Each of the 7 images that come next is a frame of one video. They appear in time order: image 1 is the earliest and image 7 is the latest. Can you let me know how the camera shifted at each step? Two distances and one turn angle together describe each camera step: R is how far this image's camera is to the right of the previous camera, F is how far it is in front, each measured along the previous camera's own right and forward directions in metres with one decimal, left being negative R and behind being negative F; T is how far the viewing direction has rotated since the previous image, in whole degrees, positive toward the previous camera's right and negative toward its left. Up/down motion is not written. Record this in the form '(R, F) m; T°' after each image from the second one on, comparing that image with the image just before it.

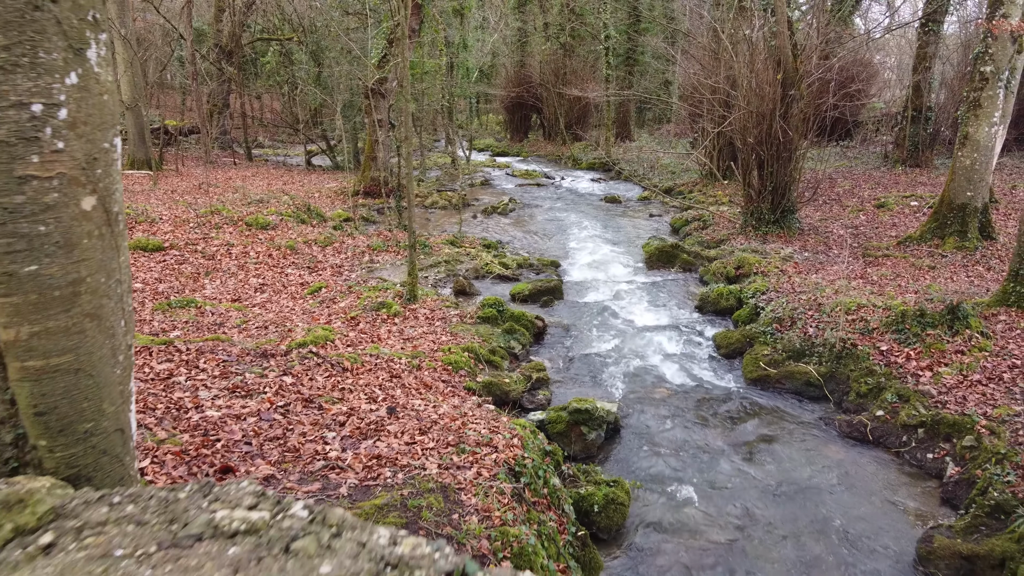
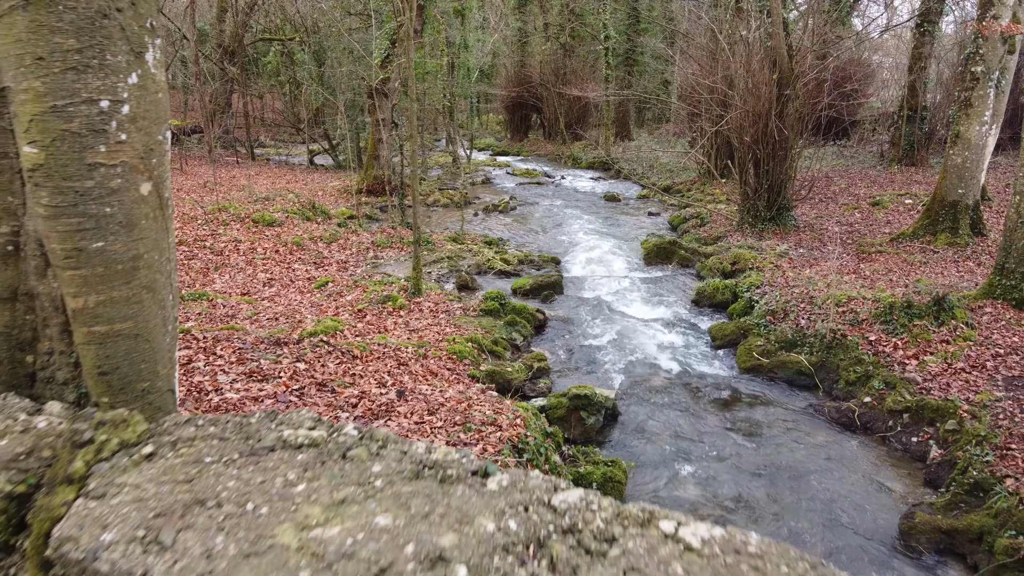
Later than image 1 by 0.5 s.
(0.0, -0.3) m; 0°
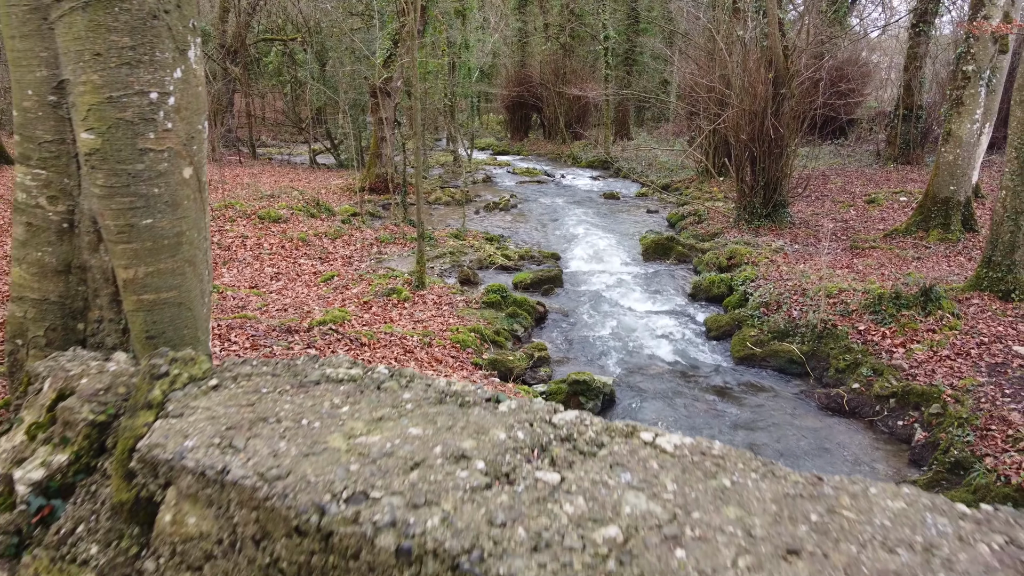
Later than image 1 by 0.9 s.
(0.0, -0.3) m; 0°
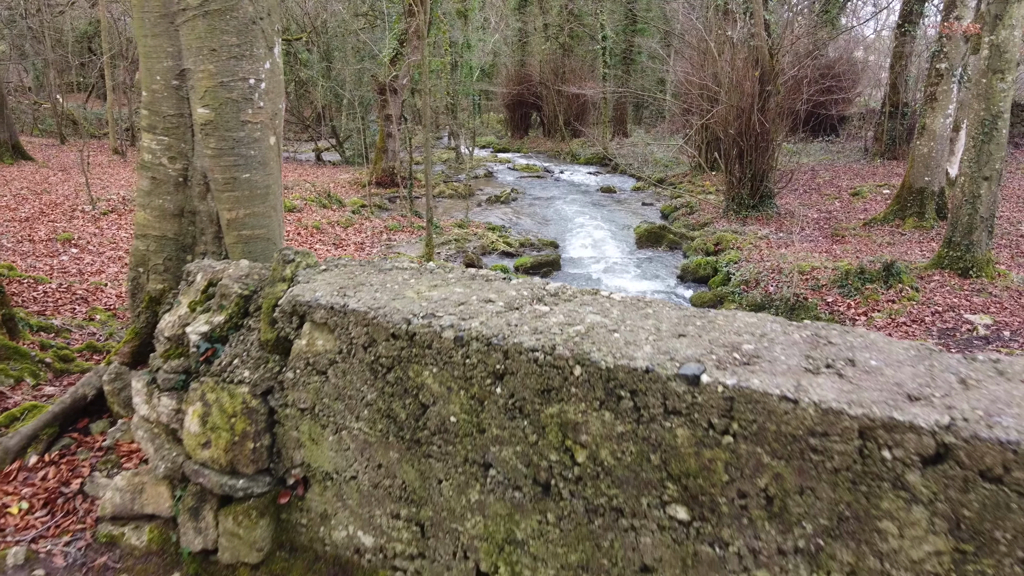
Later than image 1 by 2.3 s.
(0.0, -0.9) m; 0°
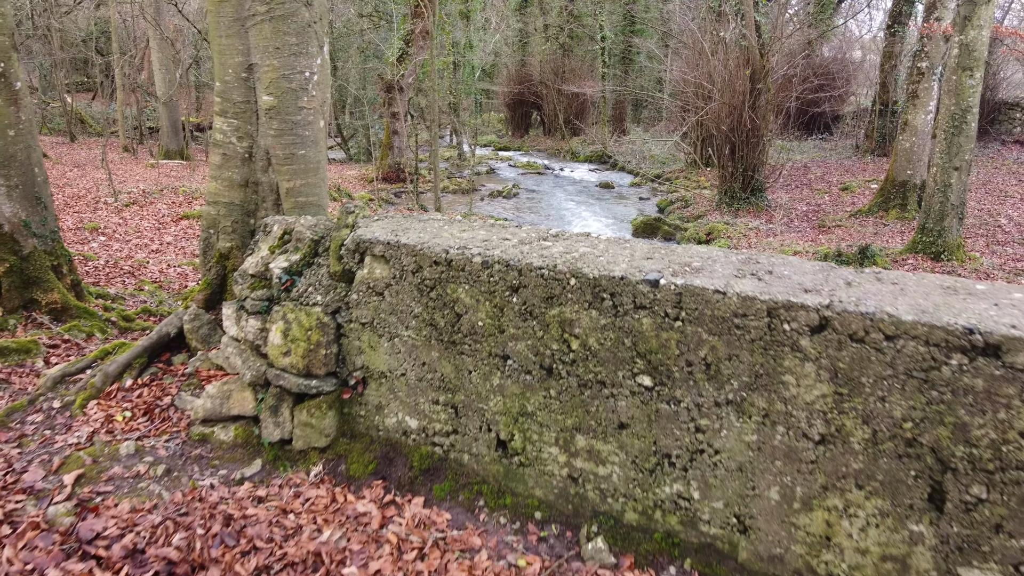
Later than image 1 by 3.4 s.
(-0.1, -0.7) m; 0°
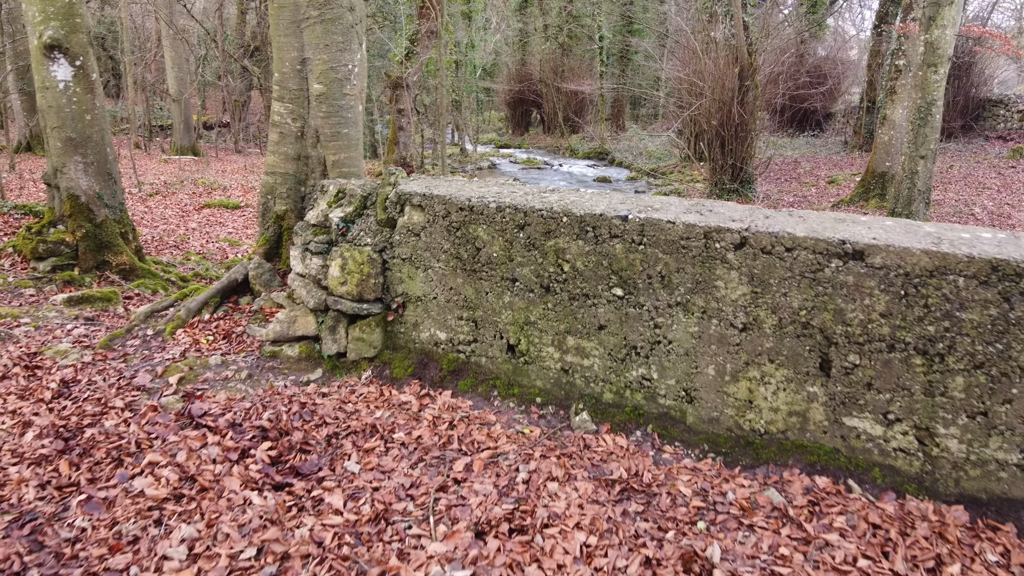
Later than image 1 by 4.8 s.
(0.0, -0.9) m; 0°
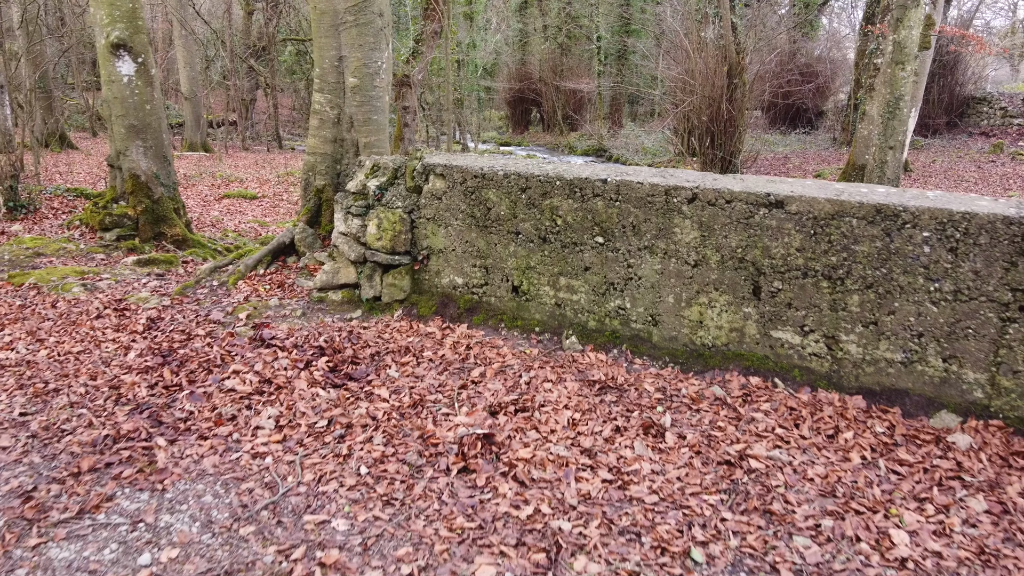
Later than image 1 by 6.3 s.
(0.0, -1.0) m; 0°
